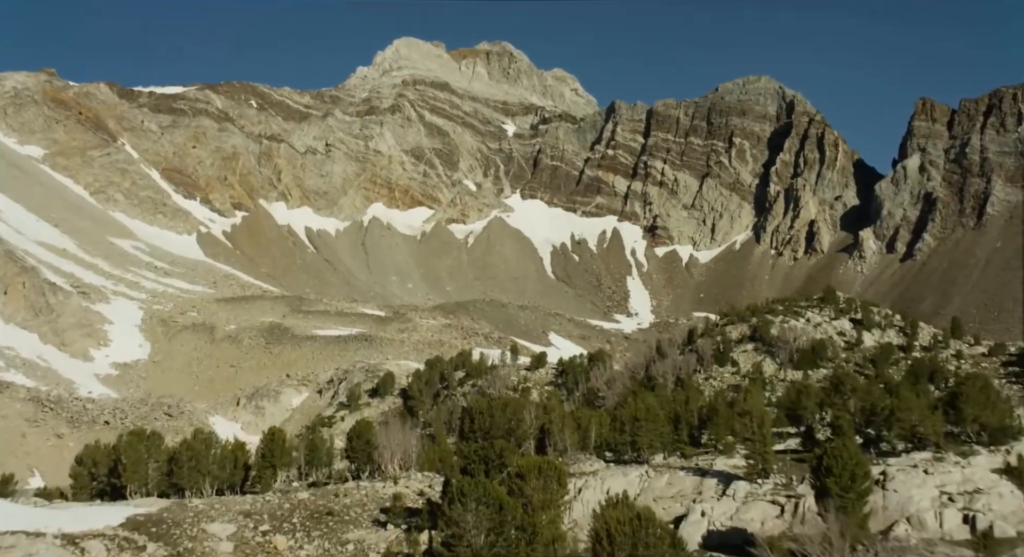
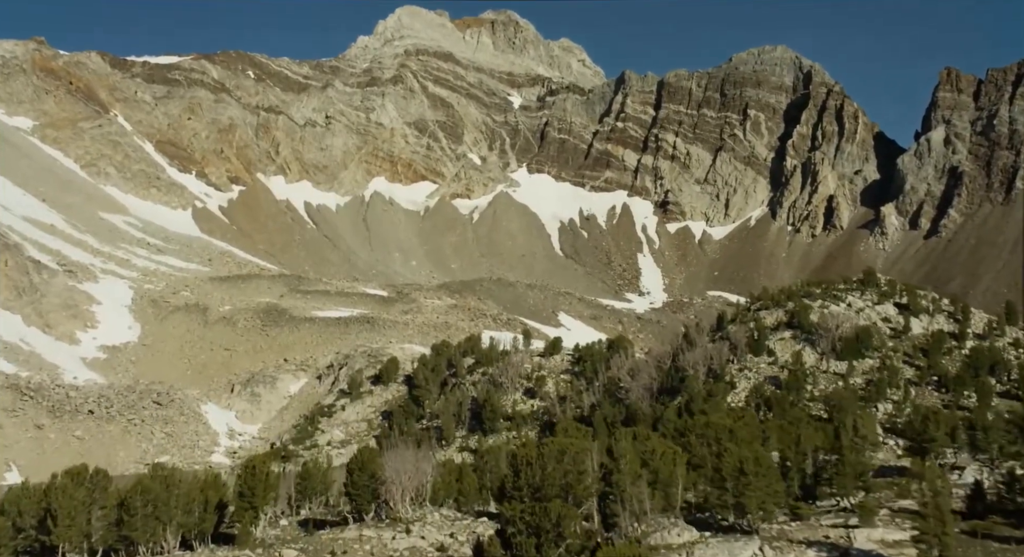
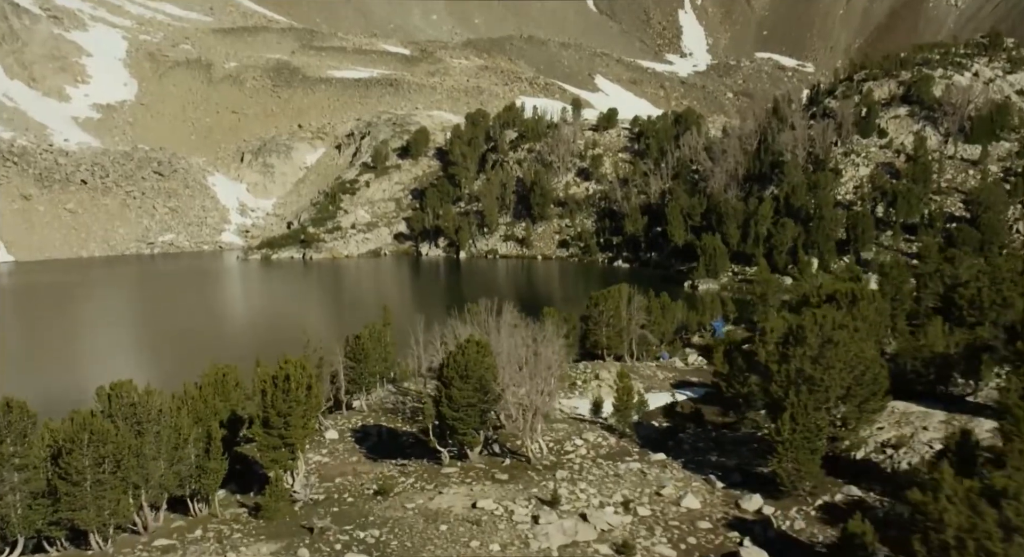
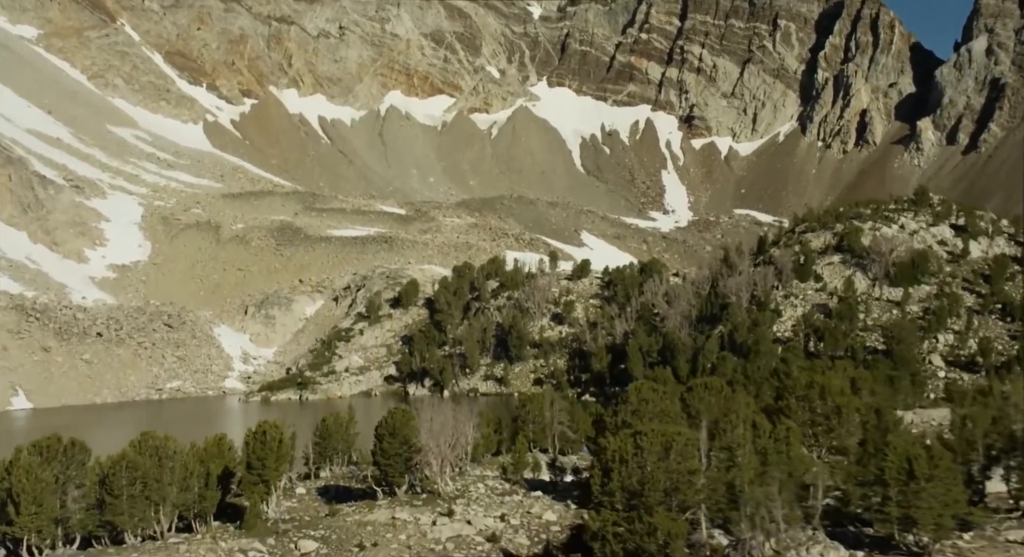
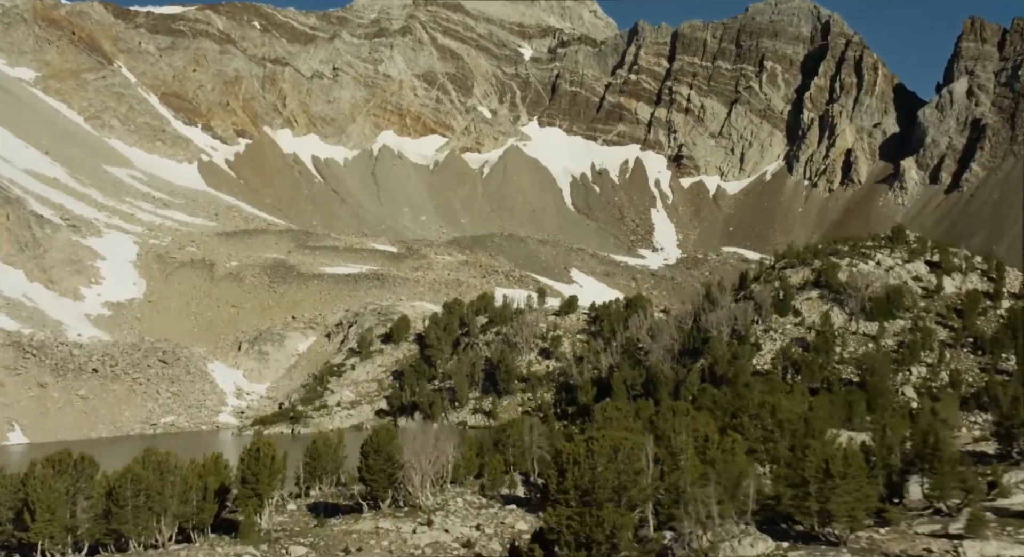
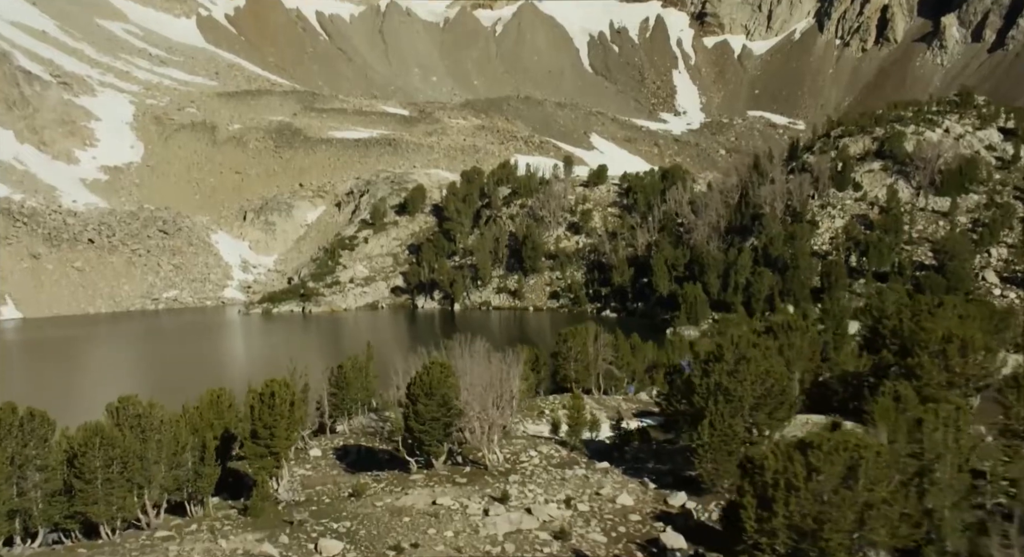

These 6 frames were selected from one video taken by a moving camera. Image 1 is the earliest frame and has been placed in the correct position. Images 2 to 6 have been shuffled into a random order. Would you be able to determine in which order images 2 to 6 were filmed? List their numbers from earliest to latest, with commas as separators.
2, 5, 4, 6, 3
